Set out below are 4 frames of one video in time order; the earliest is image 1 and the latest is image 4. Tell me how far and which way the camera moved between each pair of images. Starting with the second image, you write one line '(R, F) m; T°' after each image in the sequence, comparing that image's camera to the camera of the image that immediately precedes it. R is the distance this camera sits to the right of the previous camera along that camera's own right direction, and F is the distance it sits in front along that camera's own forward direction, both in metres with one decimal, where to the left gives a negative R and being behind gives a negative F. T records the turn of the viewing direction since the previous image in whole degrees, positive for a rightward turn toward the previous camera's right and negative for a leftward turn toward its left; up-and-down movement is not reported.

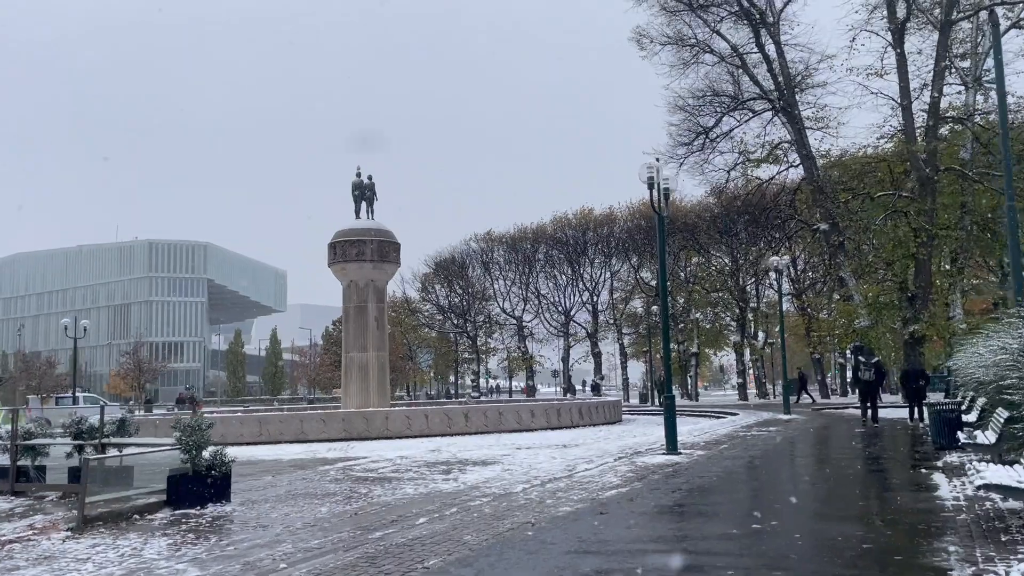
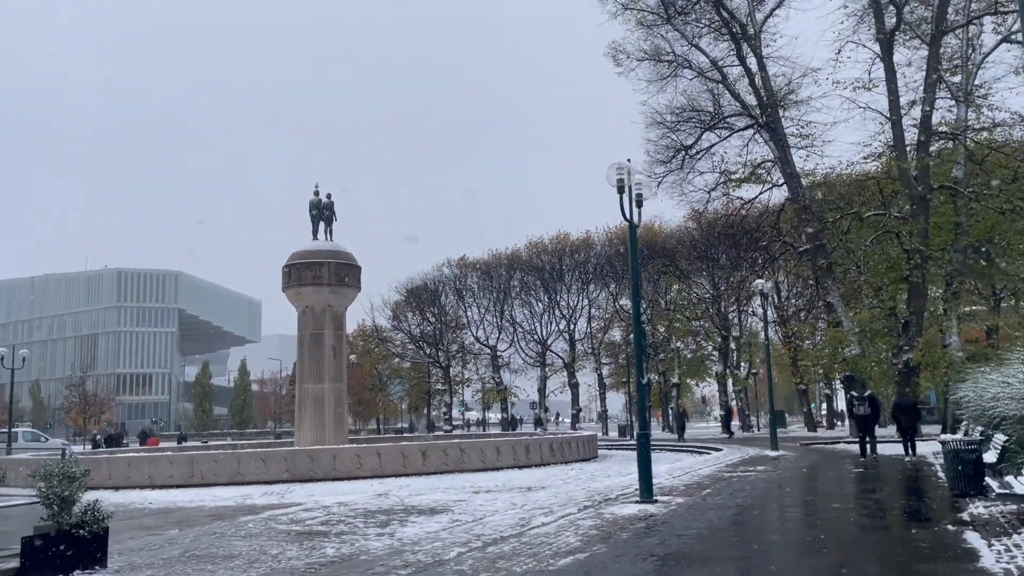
(+0.4, +1.8) m; +1°
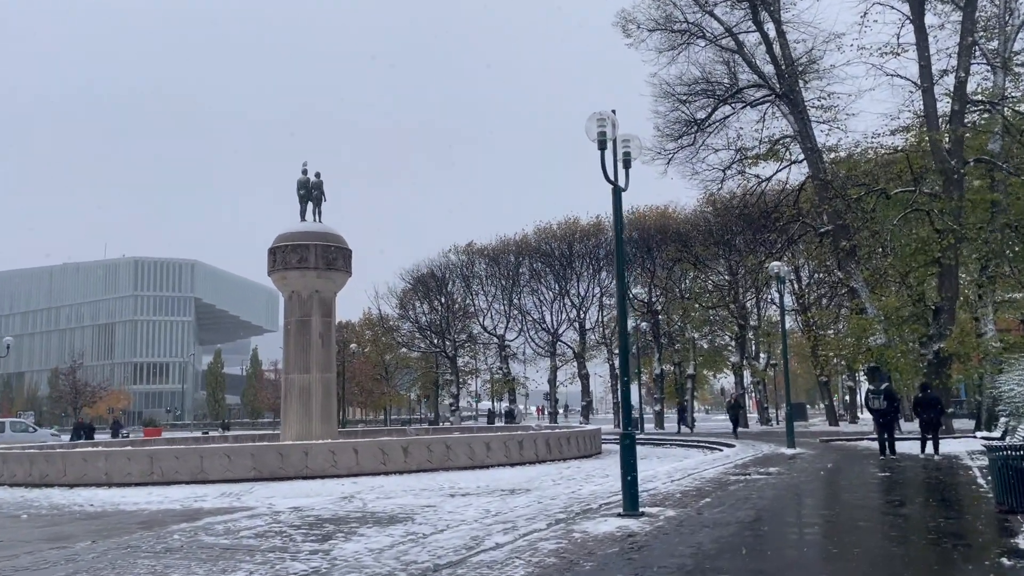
(+0.6, +1.7) m; -1°
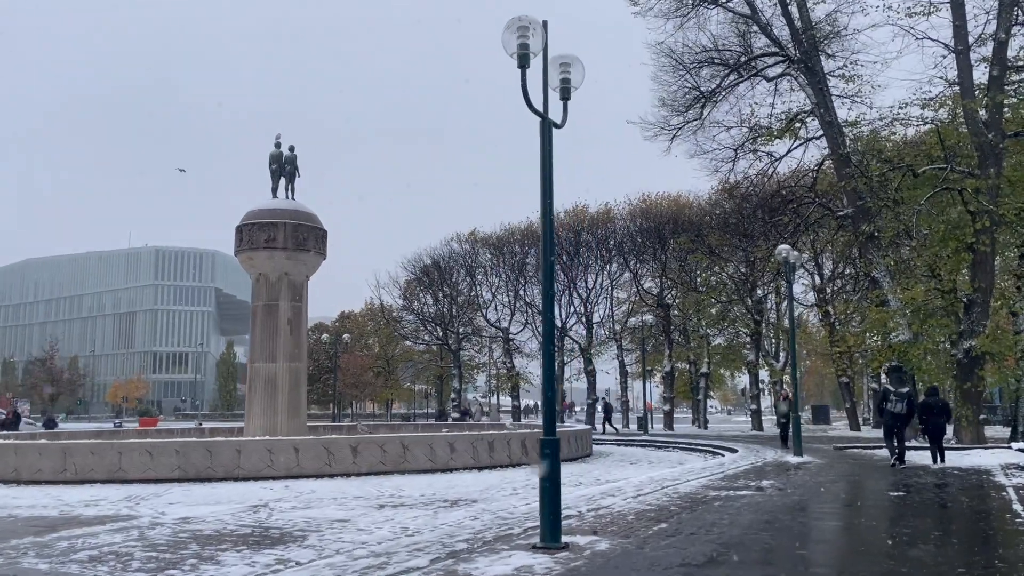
(+1.1, +2.2) m; -2°
